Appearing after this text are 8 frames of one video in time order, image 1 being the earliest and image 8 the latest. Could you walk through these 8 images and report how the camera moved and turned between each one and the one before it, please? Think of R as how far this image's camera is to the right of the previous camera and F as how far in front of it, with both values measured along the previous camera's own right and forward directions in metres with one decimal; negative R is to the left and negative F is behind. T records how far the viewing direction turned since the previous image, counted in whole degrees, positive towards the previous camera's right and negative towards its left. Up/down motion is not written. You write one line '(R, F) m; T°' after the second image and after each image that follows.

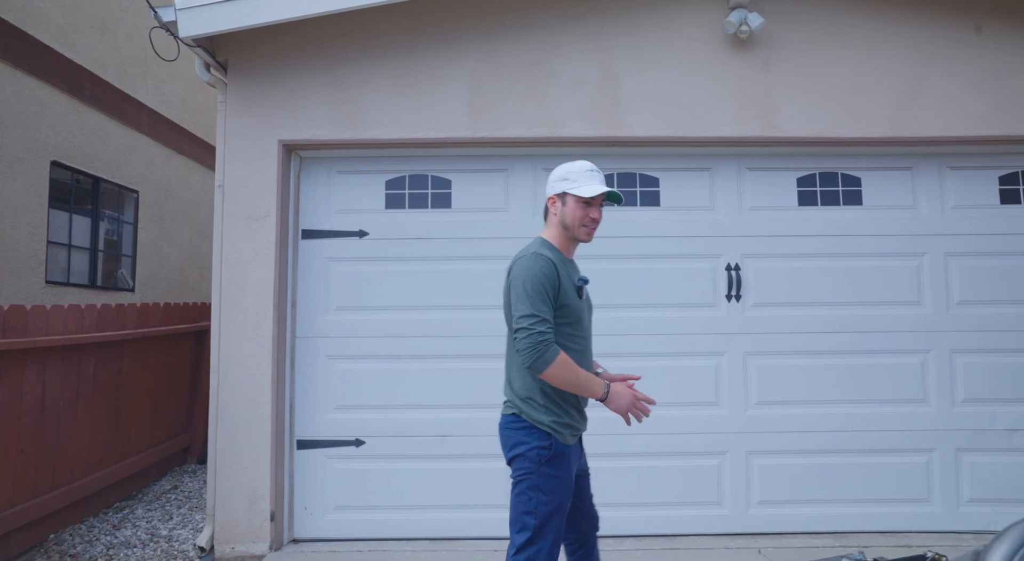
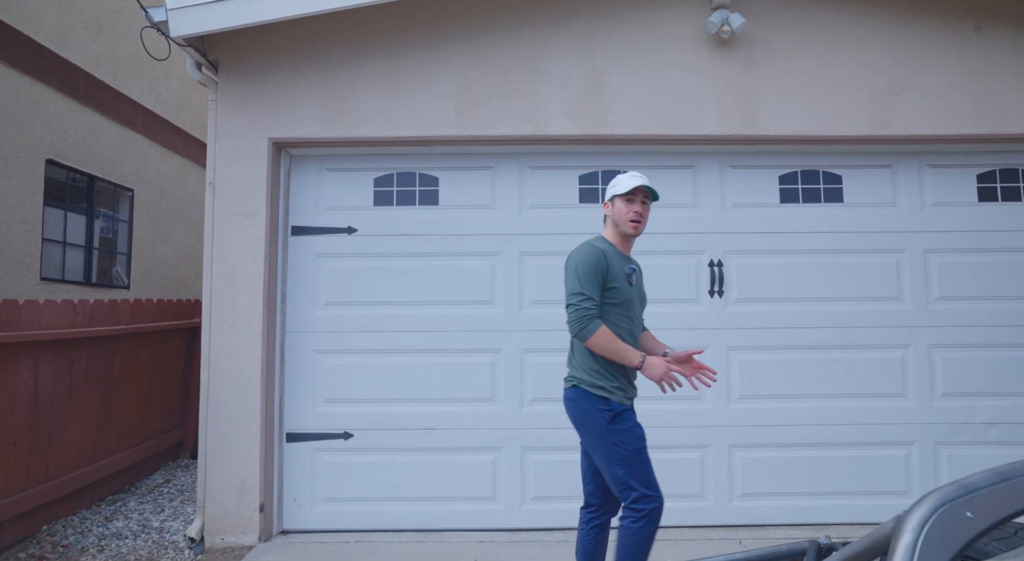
(+0.1, -0.1) m; 0°
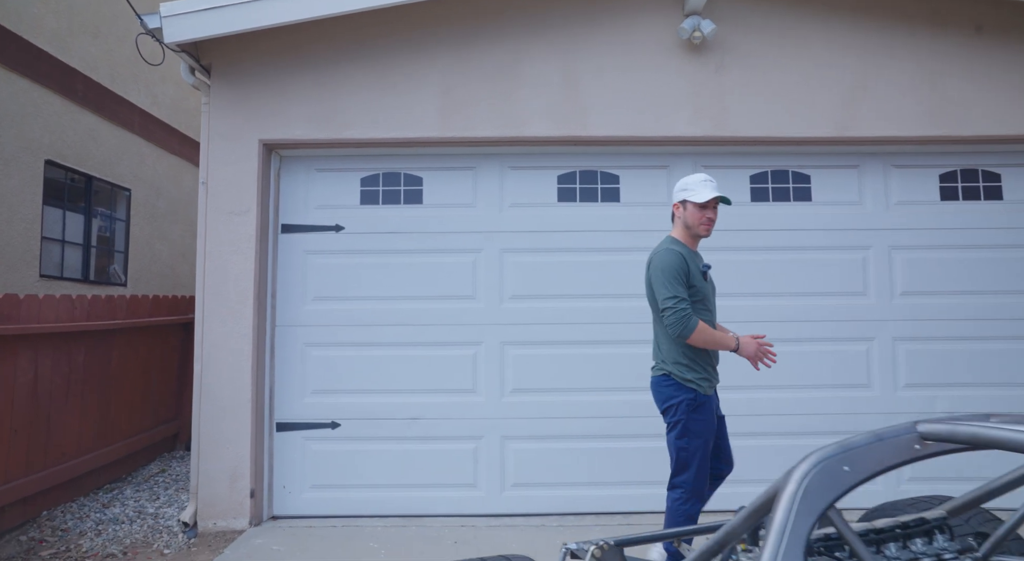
(+0.1, -0.2) m; 0°
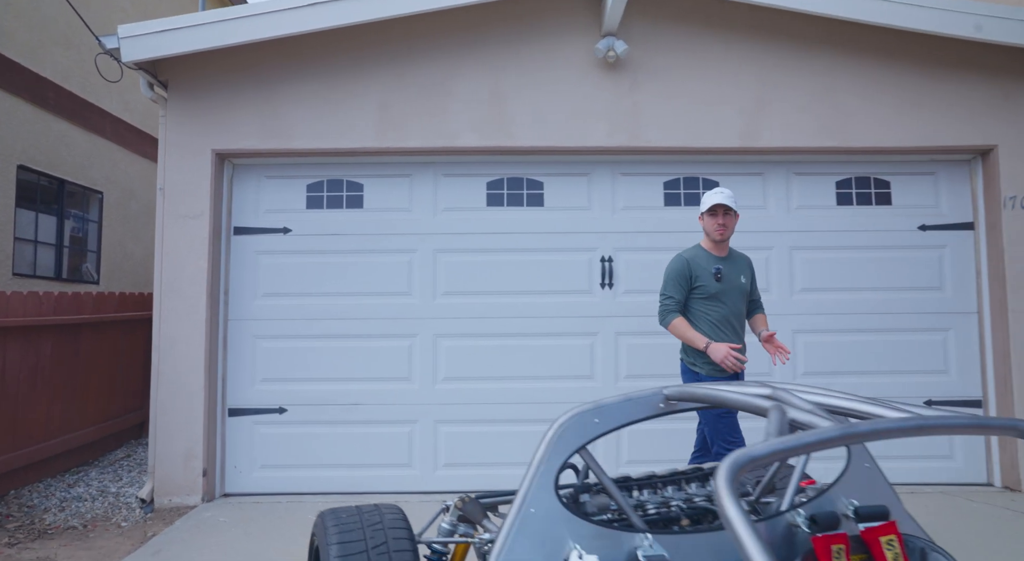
(+0.4, -0.4) m; +1°
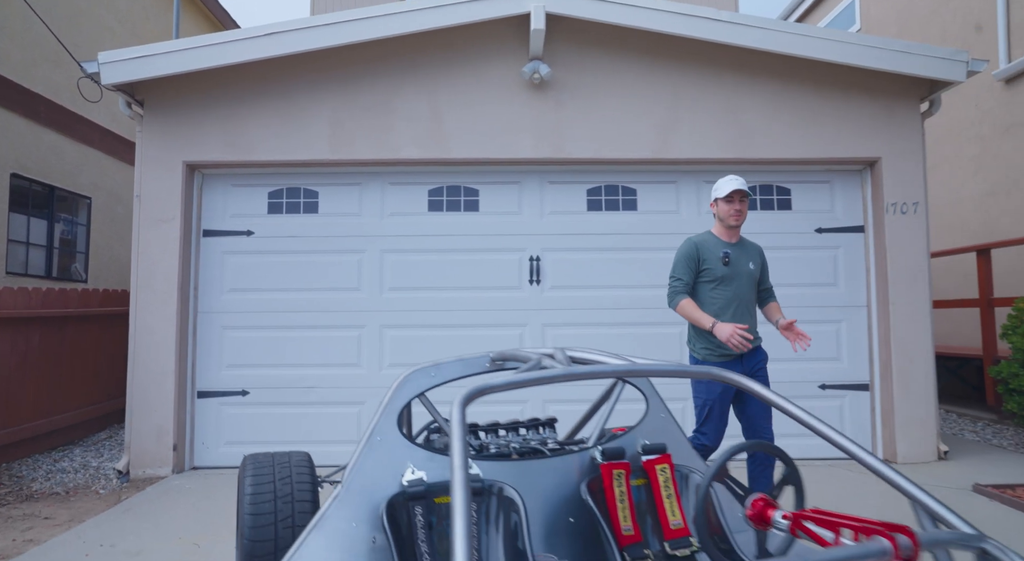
(+0.5, -0.5) m; 0°
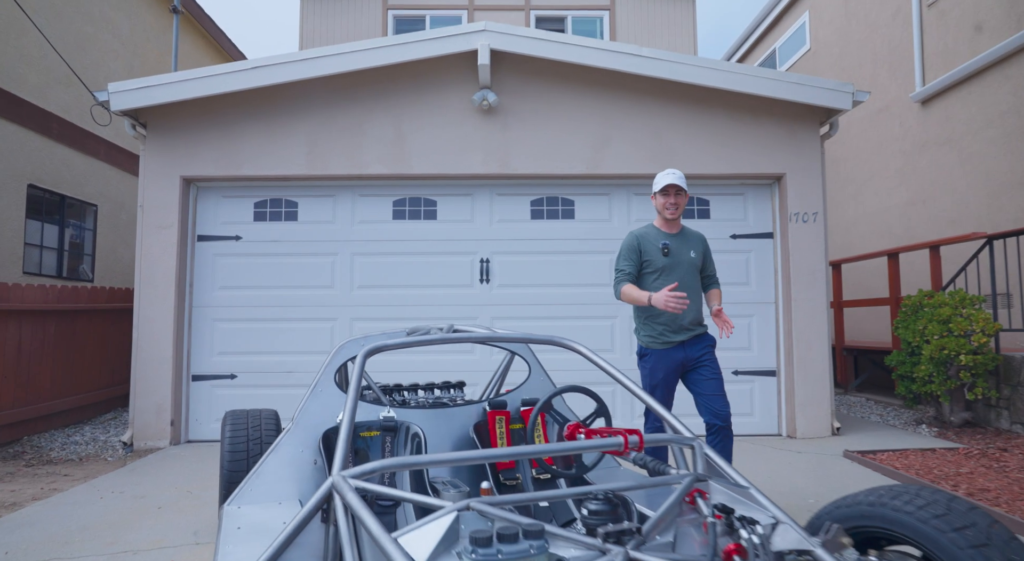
(+0.4, -0.8) m; 0°
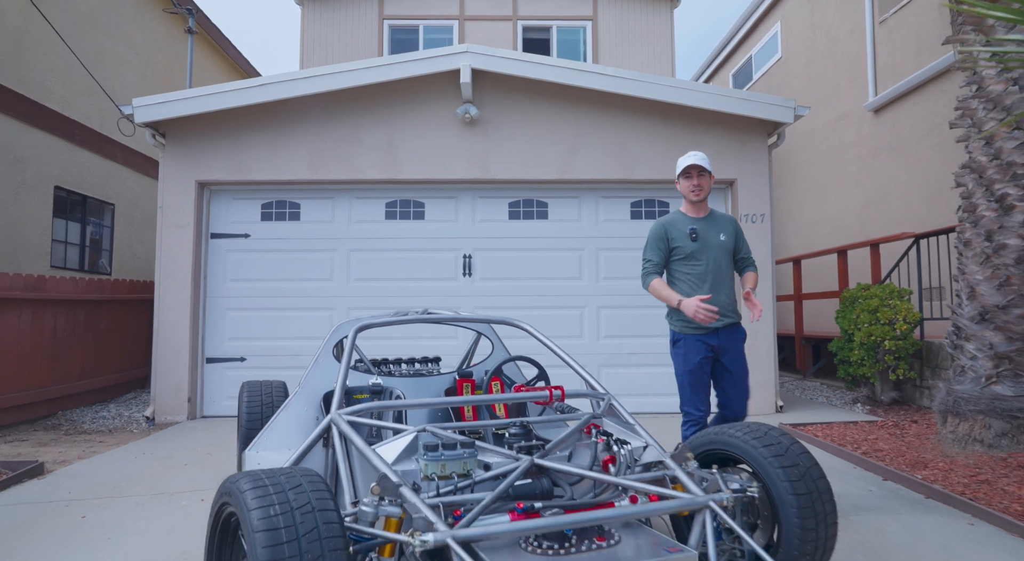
(+0.2, -0.7) m; 0°
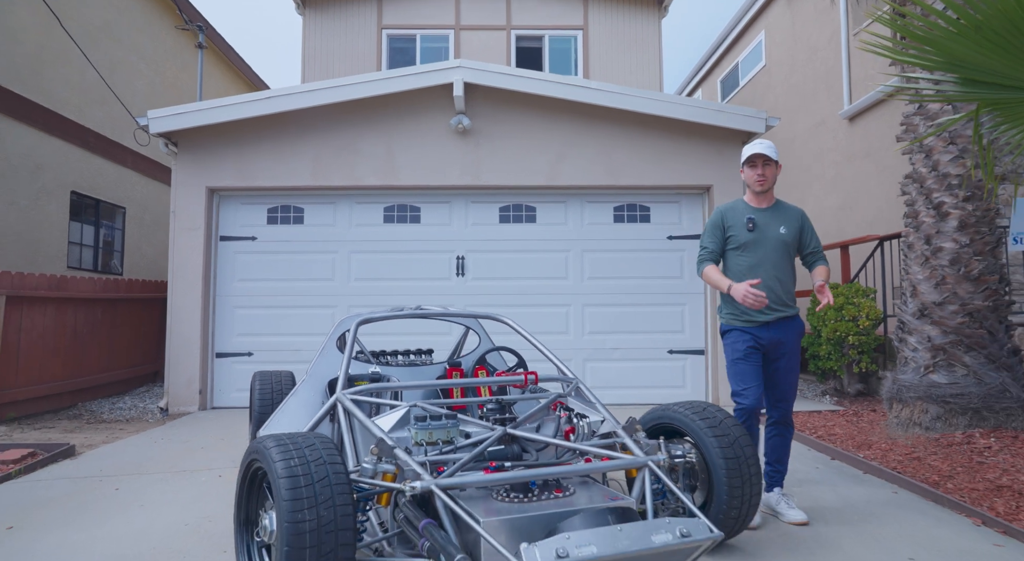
(+0.1, -0.4) m; 0°
